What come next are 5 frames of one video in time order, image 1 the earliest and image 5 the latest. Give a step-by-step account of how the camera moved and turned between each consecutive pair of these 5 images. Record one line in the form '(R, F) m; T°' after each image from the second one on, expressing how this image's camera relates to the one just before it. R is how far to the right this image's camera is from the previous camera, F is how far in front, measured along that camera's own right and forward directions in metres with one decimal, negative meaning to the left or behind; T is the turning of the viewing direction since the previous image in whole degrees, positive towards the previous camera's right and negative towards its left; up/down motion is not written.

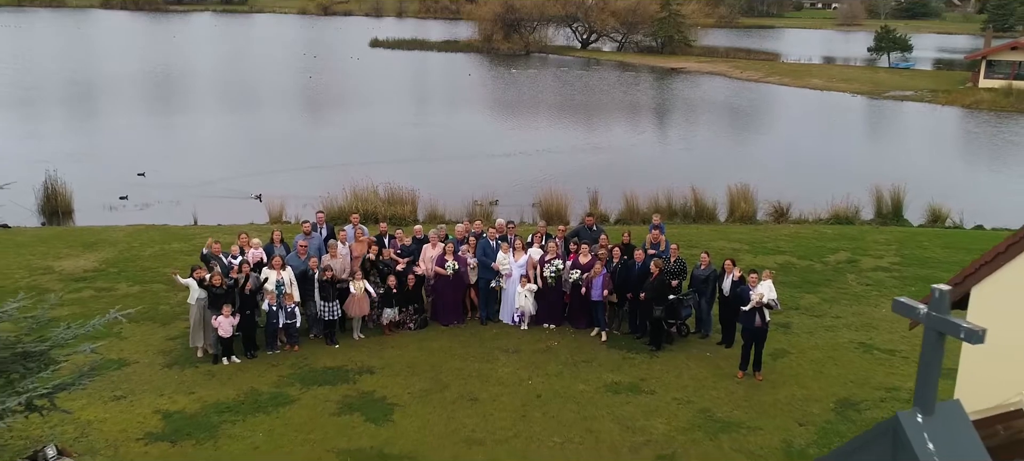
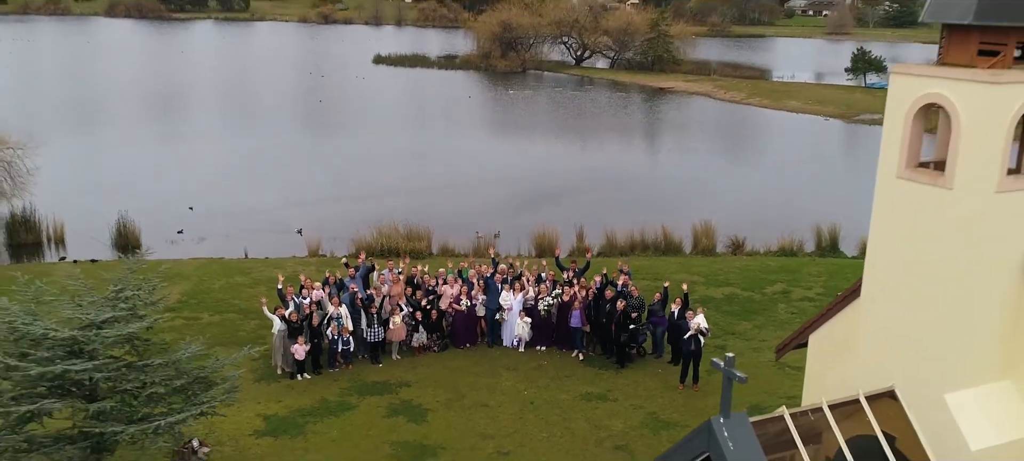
(0.0, -2.4) m; 0°
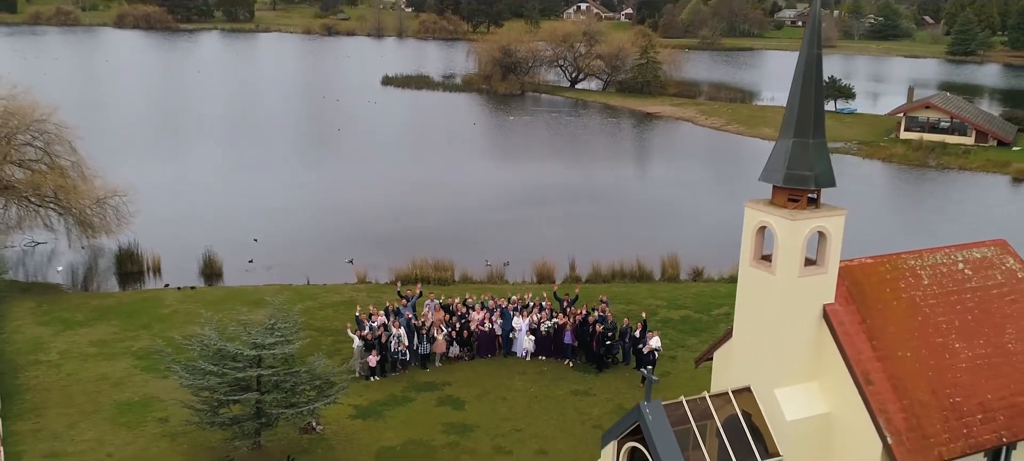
(-0.2, -4.0) m; 0°
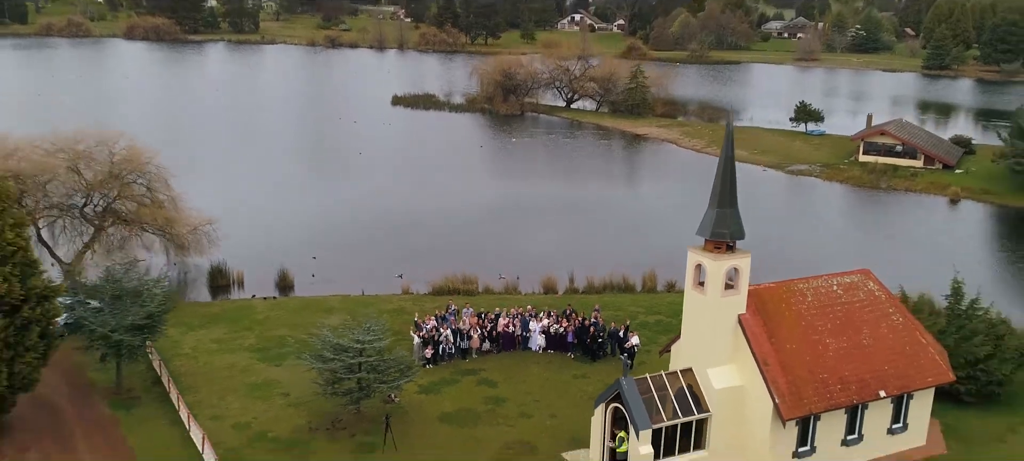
(-0.5, -5.0) m; 0°
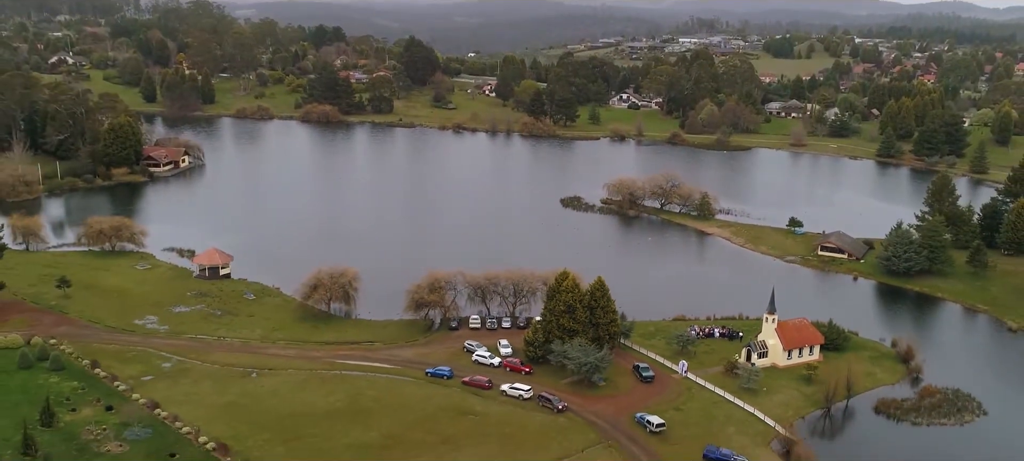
(-15.2, -51.1) m; 0°
